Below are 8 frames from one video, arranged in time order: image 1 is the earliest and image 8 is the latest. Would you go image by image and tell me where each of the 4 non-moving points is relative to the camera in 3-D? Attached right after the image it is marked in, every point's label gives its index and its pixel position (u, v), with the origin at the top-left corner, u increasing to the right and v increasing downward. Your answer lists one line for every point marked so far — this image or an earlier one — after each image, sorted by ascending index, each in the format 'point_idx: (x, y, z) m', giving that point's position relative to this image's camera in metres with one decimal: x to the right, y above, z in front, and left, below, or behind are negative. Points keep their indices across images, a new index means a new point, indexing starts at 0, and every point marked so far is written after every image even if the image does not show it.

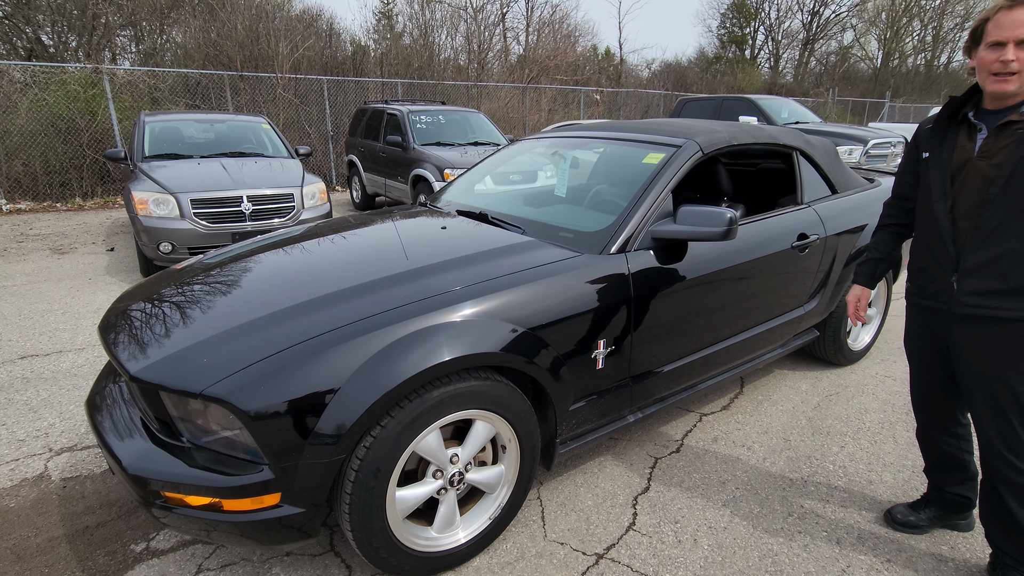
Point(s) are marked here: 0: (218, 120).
0: (-4.1, +2.3, +7.4) m
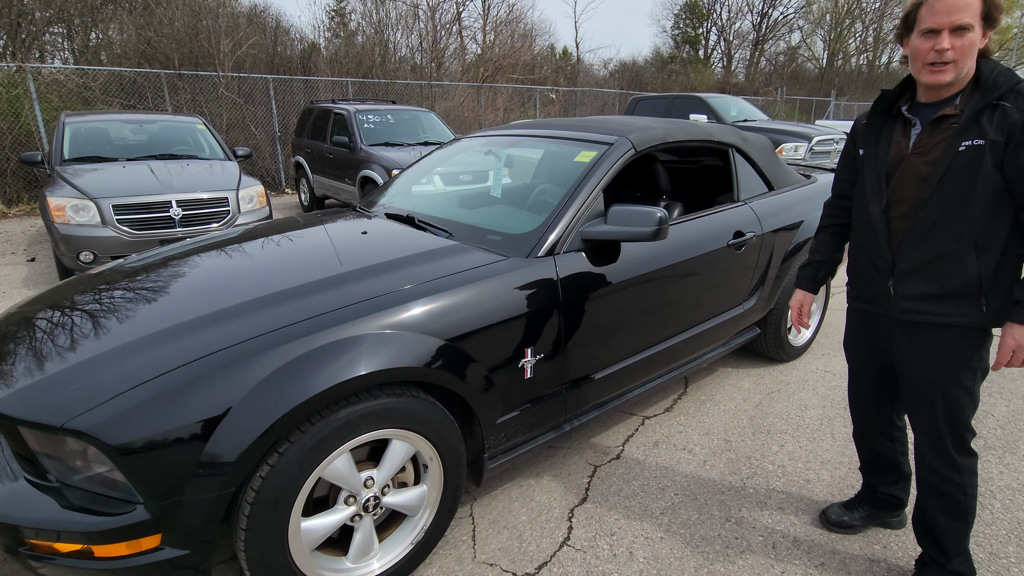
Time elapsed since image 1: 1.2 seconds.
0: (-4.7, +2.2, +7.0) m
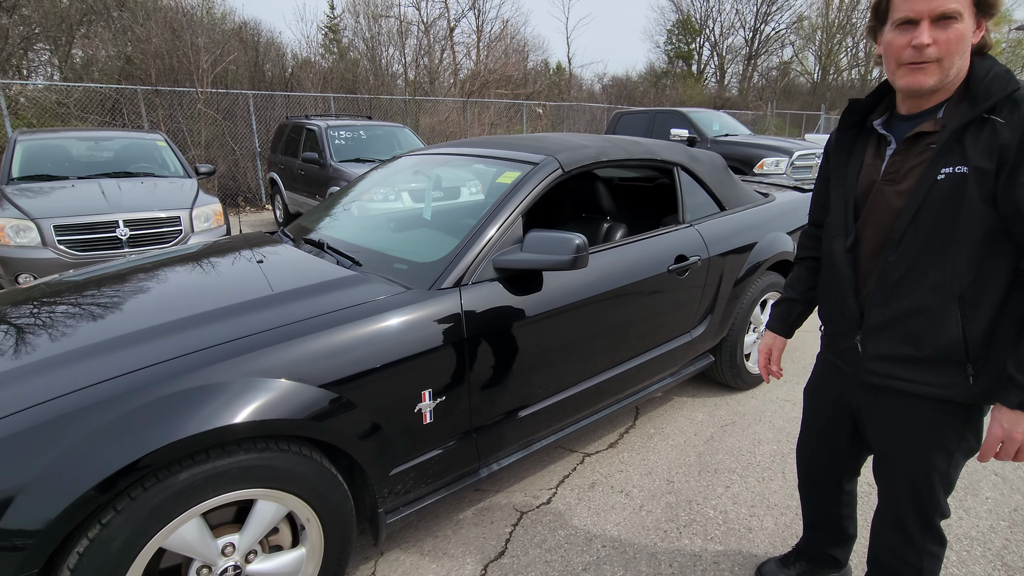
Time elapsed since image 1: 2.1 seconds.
0: (-5.1, +1.9, +6.8) m
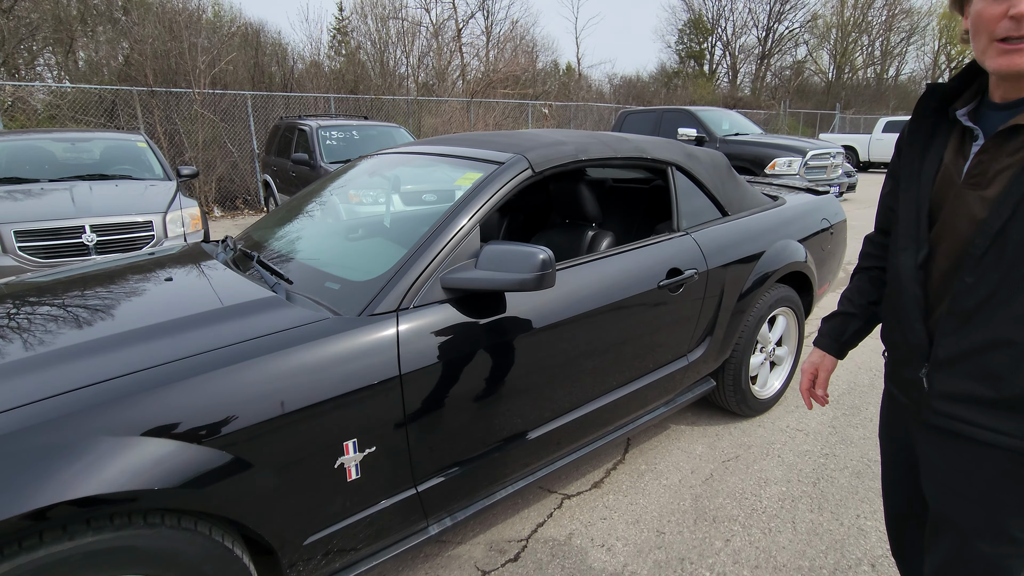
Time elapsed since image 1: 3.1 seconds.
0: (-5.2, +1.8, +6.6) m
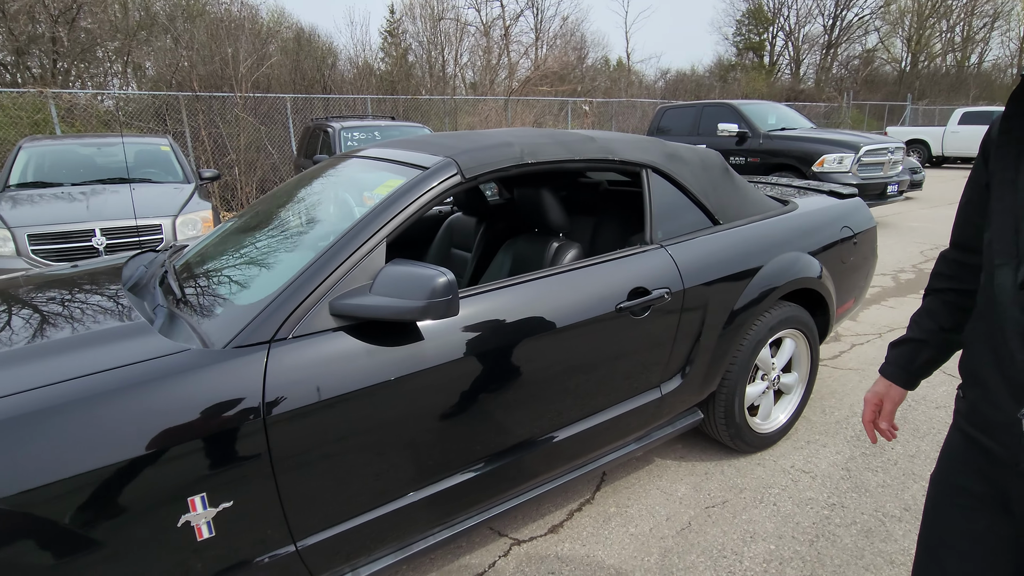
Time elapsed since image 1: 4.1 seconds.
0: (-5.0, +1.8, +6.8) m
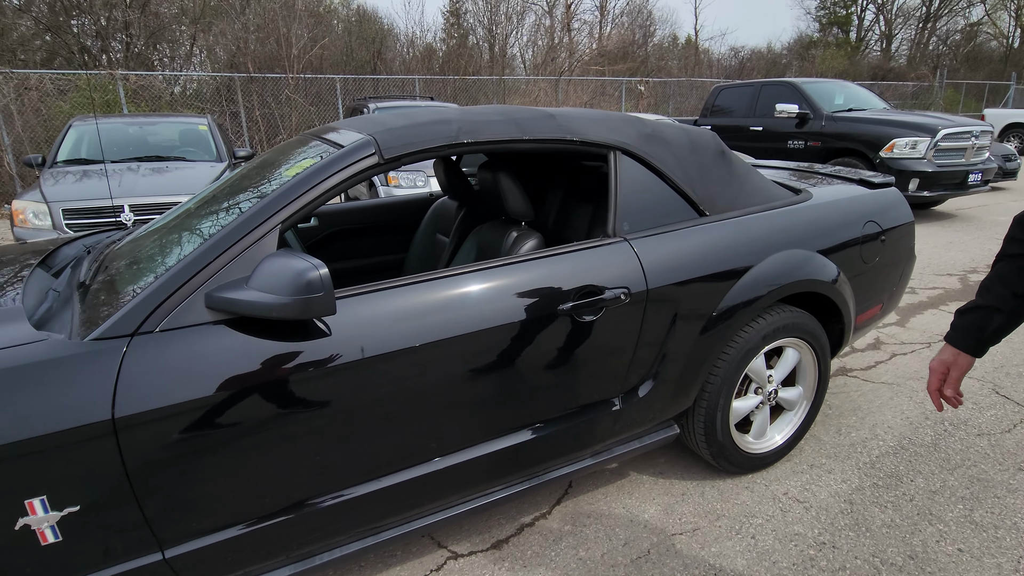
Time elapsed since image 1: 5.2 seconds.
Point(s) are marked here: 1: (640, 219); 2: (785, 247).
0: (-4.6, +2.2, +7.1) m
1: (+0.5, +0.3, +2.0) m
2: (+1.1, +0.2, +2.2) m
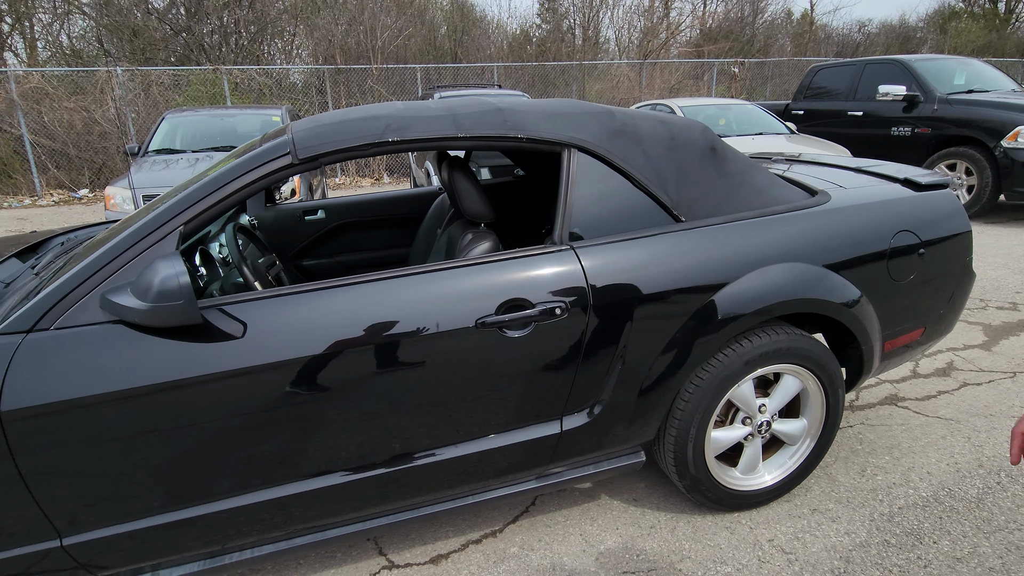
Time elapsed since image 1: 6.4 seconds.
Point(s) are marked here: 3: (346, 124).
0: (-3.7, +2.4, +7.6) m
1: (+0.3, +0.2, +1.8) m
2: (+1.0, +0.1, +1.9) m
3: (-0.5, +0.5, +1.7) m
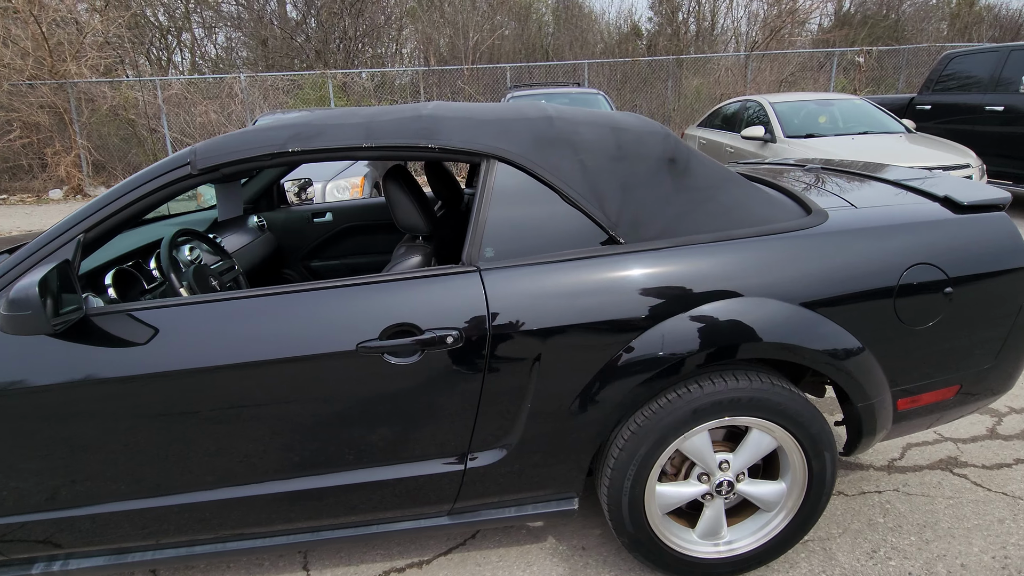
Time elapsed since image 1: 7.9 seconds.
0: (-2.7, +2.6, +8.0) m
1: (0.0, +0.1, +1.6) m
2: (+0.7, 0.0, +1.6) m
3: (-0.8, +0.5, +1.7) m
